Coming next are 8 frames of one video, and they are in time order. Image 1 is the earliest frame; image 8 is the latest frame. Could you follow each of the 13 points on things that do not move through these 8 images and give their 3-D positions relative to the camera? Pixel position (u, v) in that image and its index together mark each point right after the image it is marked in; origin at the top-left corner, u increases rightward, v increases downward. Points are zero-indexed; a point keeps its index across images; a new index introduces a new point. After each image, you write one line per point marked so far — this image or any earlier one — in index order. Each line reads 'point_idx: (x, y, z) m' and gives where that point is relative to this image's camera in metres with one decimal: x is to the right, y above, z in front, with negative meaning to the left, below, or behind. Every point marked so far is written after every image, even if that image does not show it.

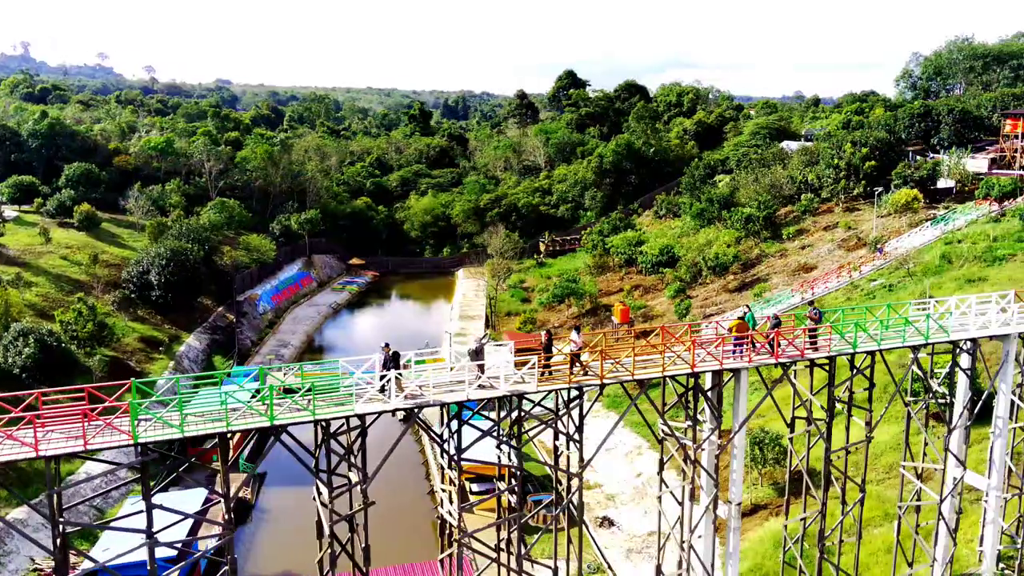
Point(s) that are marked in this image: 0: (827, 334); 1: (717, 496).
0: (+4.9, -0.7, +12.5) m
1: (+3.1, -3.1, +12.3) m
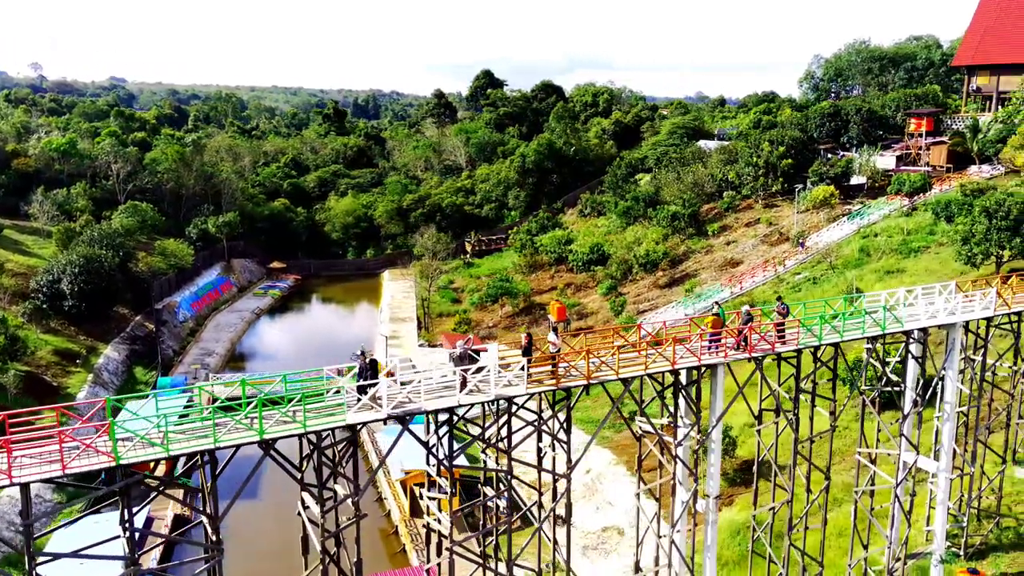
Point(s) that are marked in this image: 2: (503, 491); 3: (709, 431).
0: (+4.5, -0.6, +12.9) m
1: (+2.8, -3.1, +12.4) m
2: (-0.1, -2.8, +10.8) m
3: (+2.9, -2.1, +12.2) m
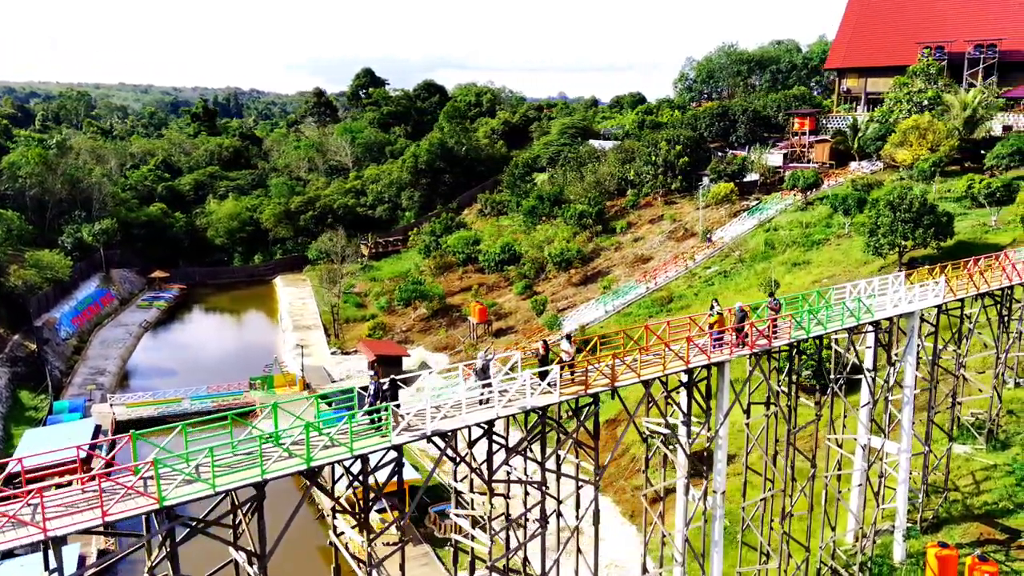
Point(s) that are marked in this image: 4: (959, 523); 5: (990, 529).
0: (+4.5, -0.5, +13.2) m
1: (+3.0, -3.1, +12.5) m
2: (+0.3, -2.8, +10.4) m
3: (+3.1, -2.1, +12.3) m
4: (+9.3, -4.9, +16.8) m
5: (+9.7, -4.9, +16.4) m
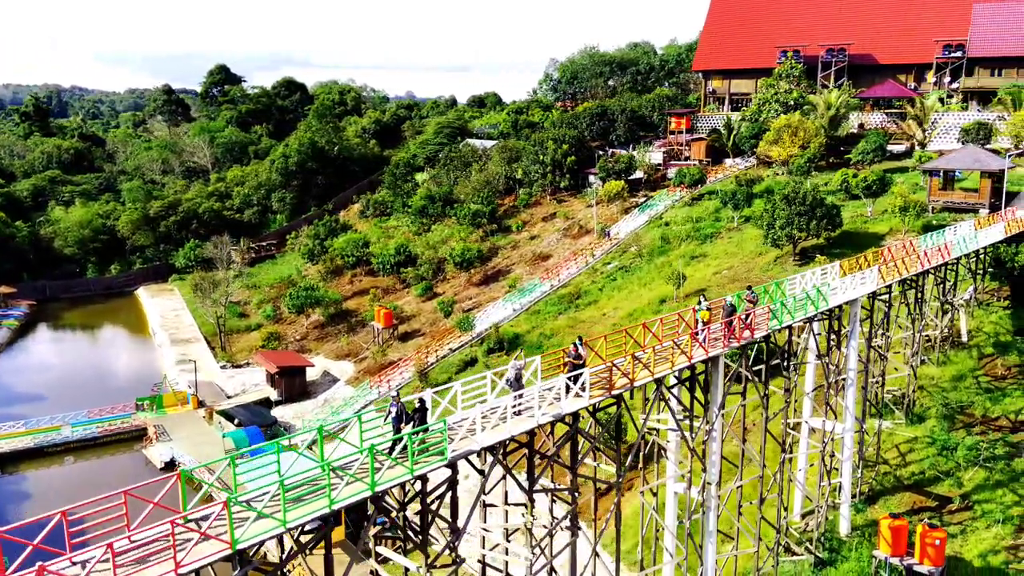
0: (+4.3, -0.4, +13.7) m
1: (+2.9, -3.0, +12.7) m
2: (+0.7, -2.9, +10.1) m
3: (+3.1, -2.0, +12.5) m
4: (+8.5, -4.6, +18.0) m
5: (+9.0, -4.6, +17.7) m
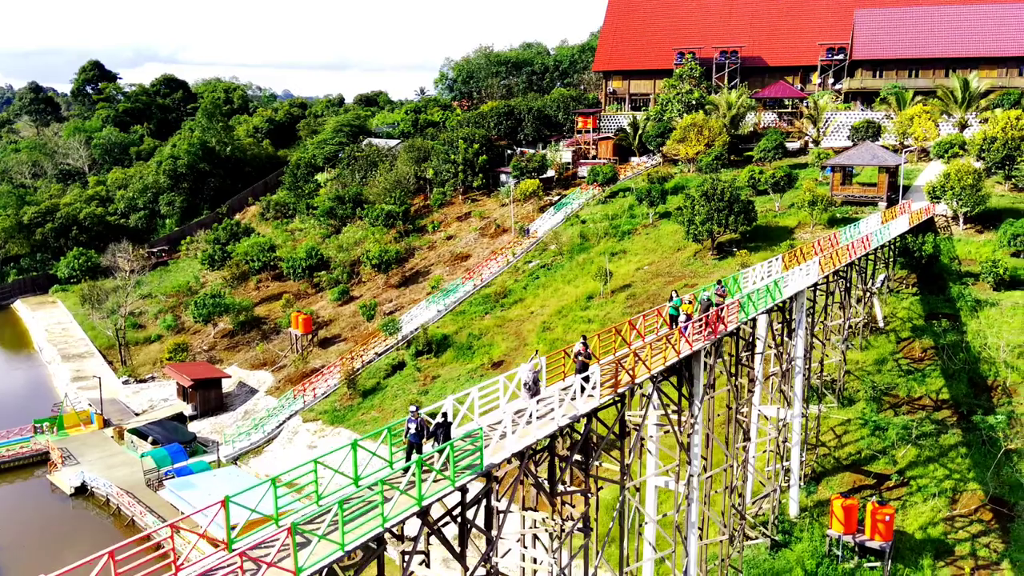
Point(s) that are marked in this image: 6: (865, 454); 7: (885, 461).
0: (+3.8, -0.3, +14.0) m
1: (+2.7, -2.9, +12.8) m
2: (+0.9, -2.8, +10.0) m
3: (+2.9, -1.9, +12.7) m
4: (+7.5, -4.3, +18.9) m
5: (+8.0, -4.3, +18.7) m
6: (+8.4, -3.9, +19.2) m
7: (+8.7, -4.0, +18.9) m
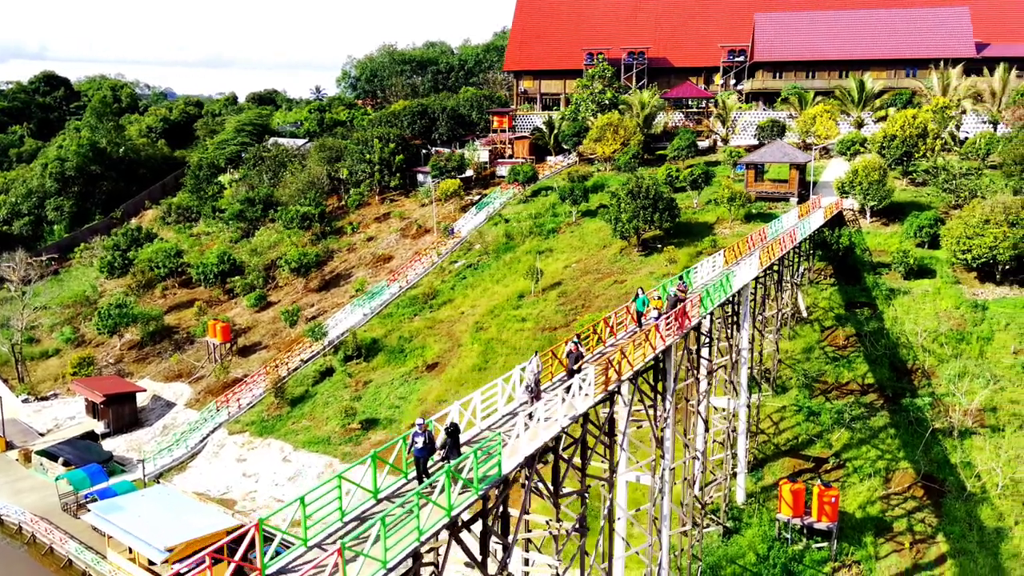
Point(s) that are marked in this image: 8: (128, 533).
0: (+3.2, -0.2, +14.3) m
1: (+2.3, -2.8, +13.0) m
2: (+0.8, -2.8, +10.0) m
3: (+2.5, -1.8, +12.9) m
4: (+6.4, -4.2, +19.6) m
5: (+6.9, -4.1, +19.4) m
6: (+7.2, -3.7, +20.0) m
7: (+7.5, -3.8, +19.7) m
8: (-9.3, -5.9, +19.5) m
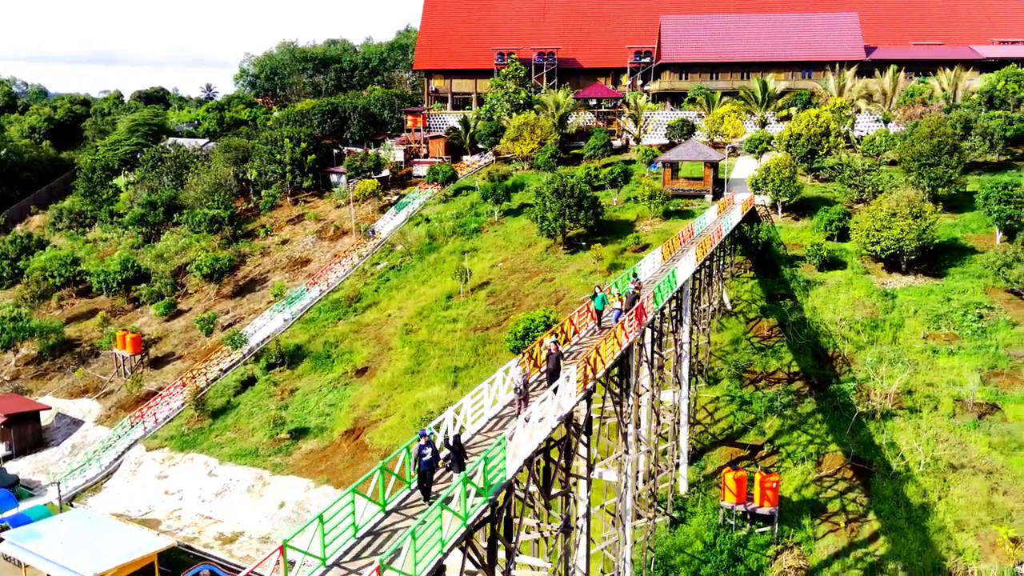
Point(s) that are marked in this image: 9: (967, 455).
0: (+2.4, -0.1, +14.5) m
1: (+1.7, -2.8, +13.1) m
2: (+0.6, -2.8, +9.9) m
3: (+1.9, -1.8, +13.0) m
4: (+5.0, -4.0, +20.2) m
5: (+5.6, -4.0, +20.1) m
6: (+5.8, -3.6, +20.7) m
7: (+6.2, -3.7, +20.4) m
8: (-10.5, -6.1, +18.2) m
9: (+10.6, -3.9, +18.8) m
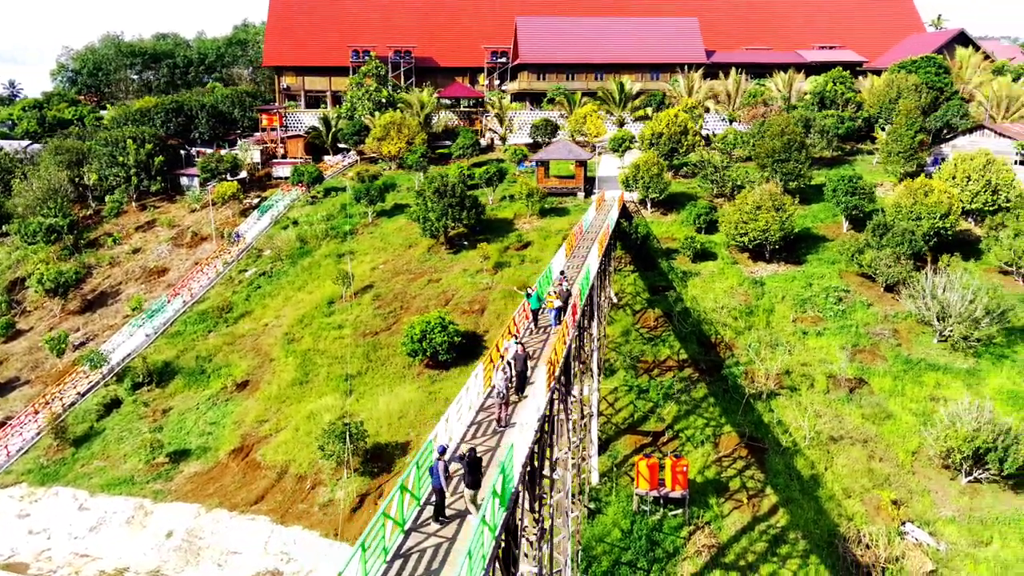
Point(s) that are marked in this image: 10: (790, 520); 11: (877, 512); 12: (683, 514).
0: (+1.1, -0.1, +14.7) m
1: (+0.8, -2.8, +13.2) m
2: (+0.3, -2.8, +9.9) m
3: (+0.9, -1.8, +13.1) m
4: (+2.7, -3.9, +20.8) m
5: (+3.3, -3.8, +20.8) m
6: (+3.3, -3.4, +21.4) m
7: (+3.8, -3.5, +21.2) m
8: (-12.0, -6.6, +15.9) m
9: (+8.4, -3.5, +20.5) m
10: (+6.3, -5.2, +18.2) m
11: (+8.2, -5.0, +18.2) m
12: (+3.9, -5.1, +18.4) m
